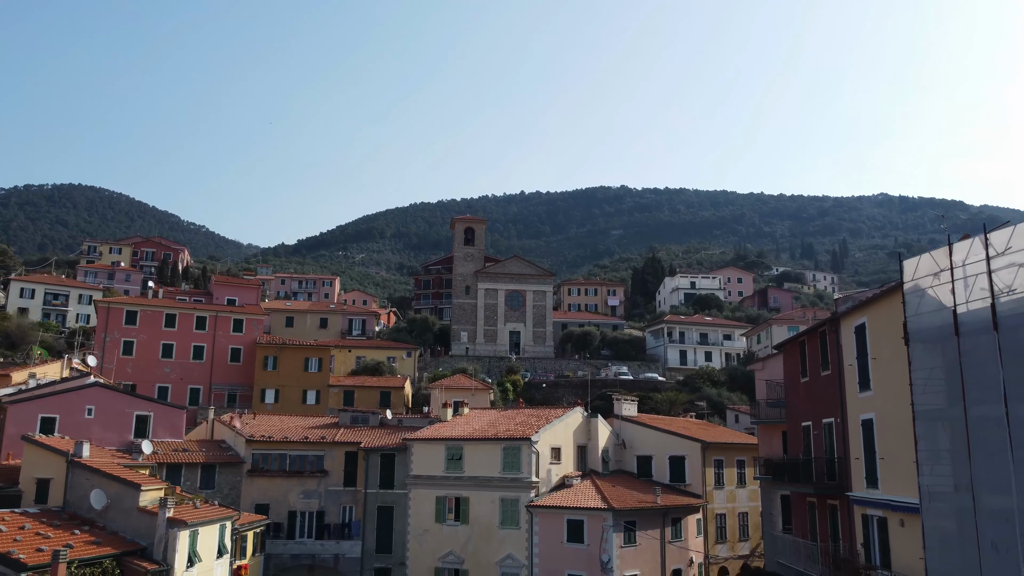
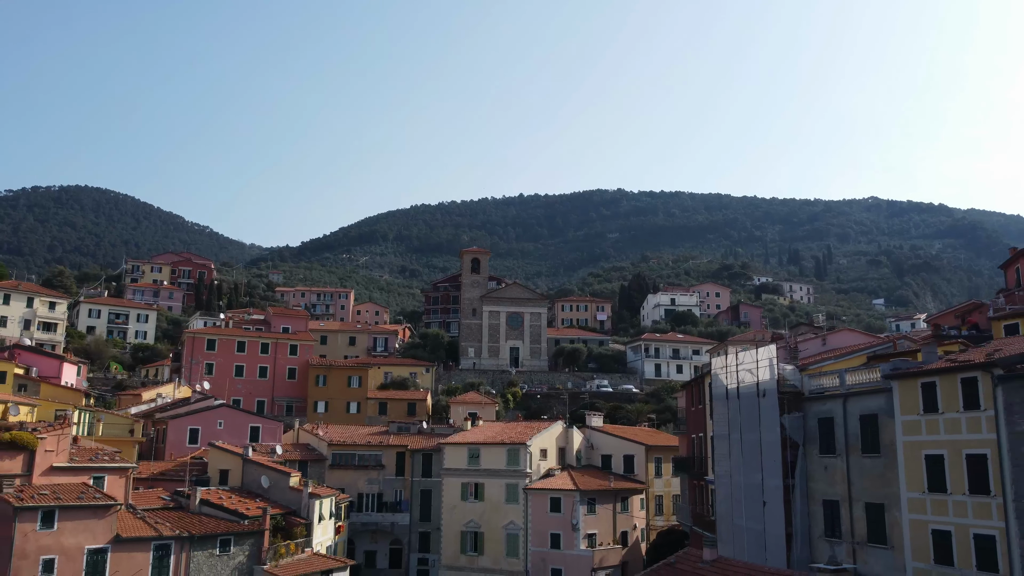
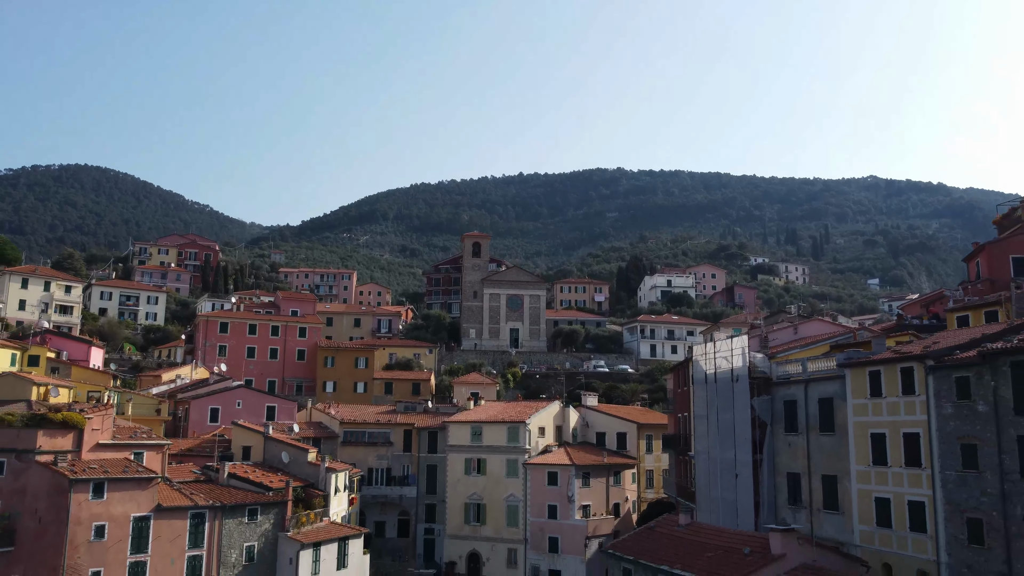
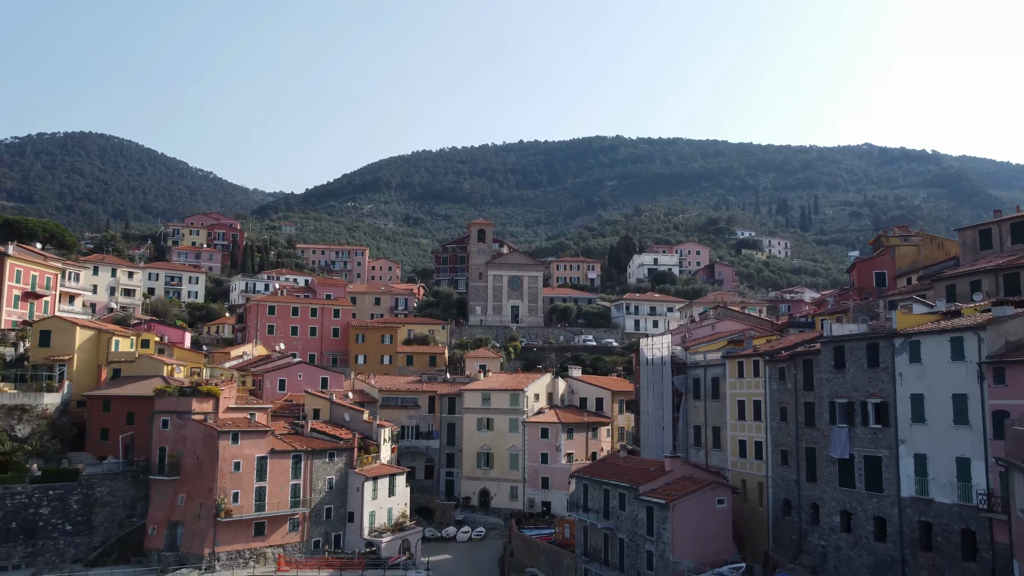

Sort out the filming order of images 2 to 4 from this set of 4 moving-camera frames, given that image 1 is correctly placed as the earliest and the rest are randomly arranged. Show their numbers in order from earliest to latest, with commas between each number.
2, 3, 4
